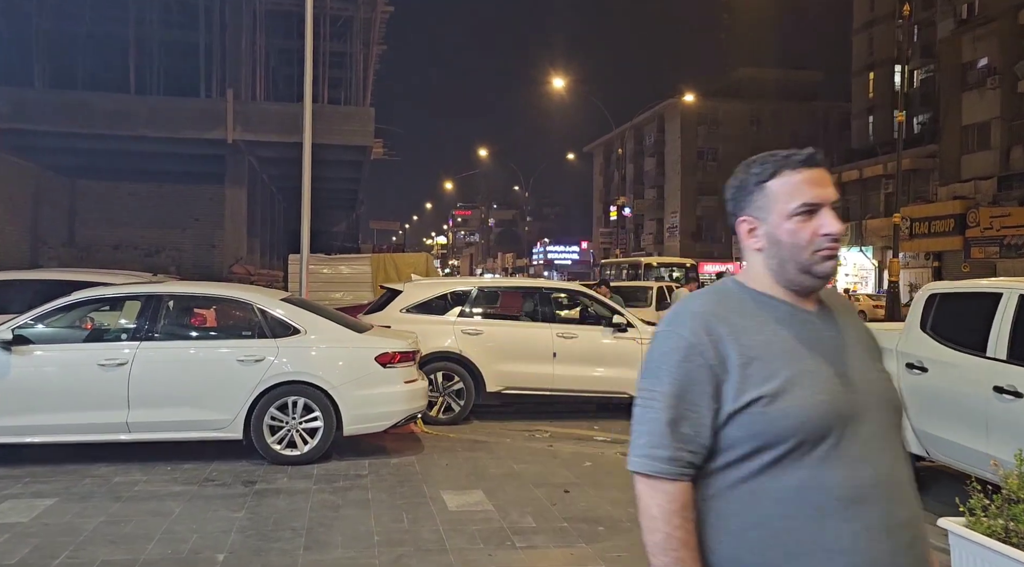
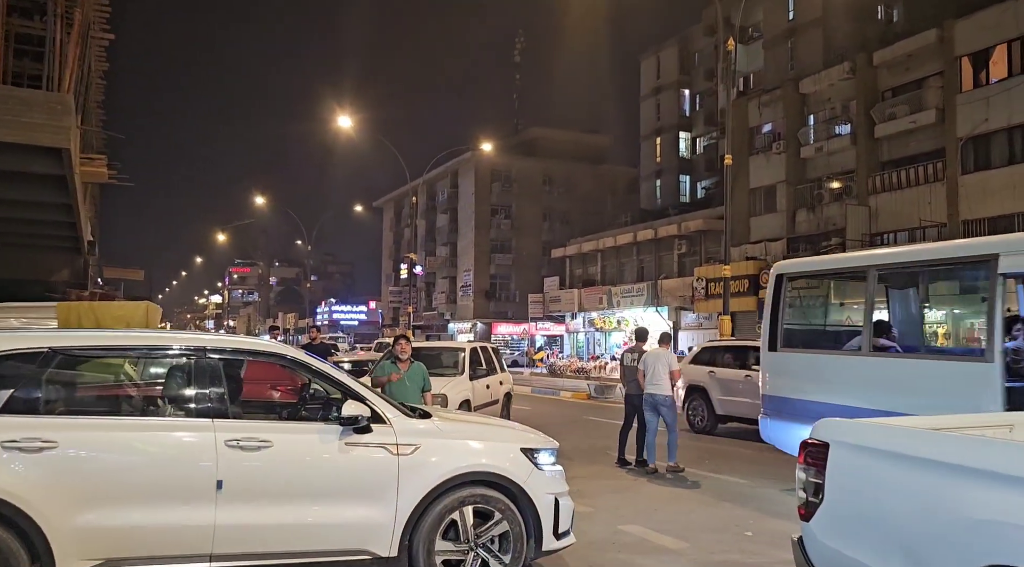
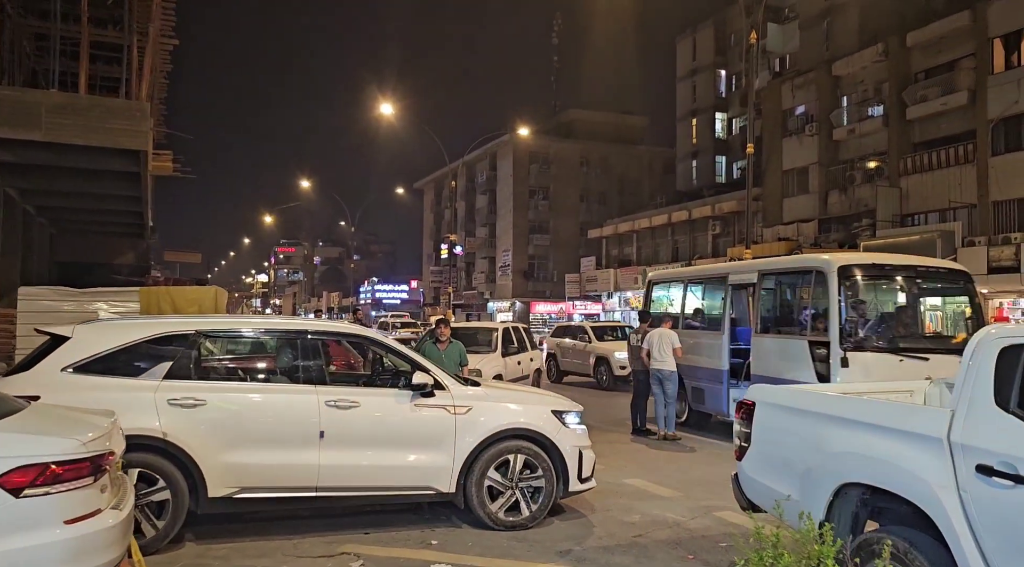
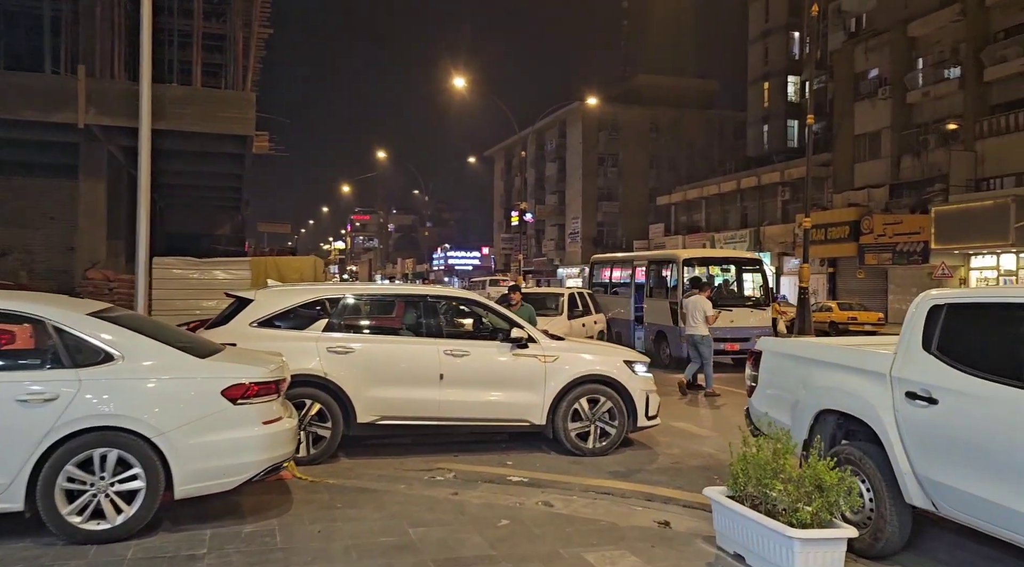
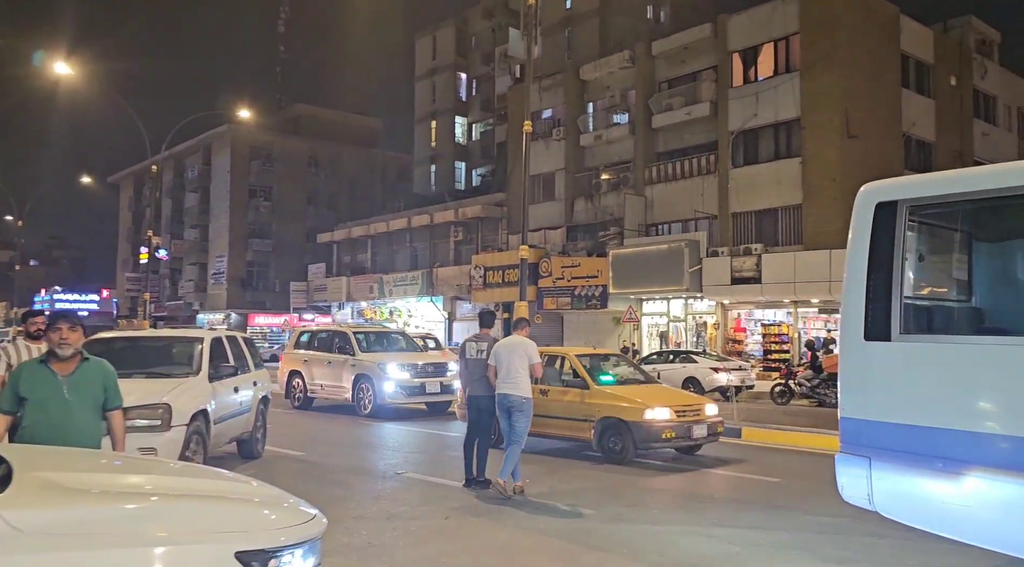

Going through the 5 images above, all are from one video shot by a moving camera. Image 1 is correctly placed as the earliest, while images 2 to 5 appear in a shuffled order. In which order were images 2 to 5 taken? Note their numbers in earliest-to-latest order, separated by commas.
4, 3, 2, 5
